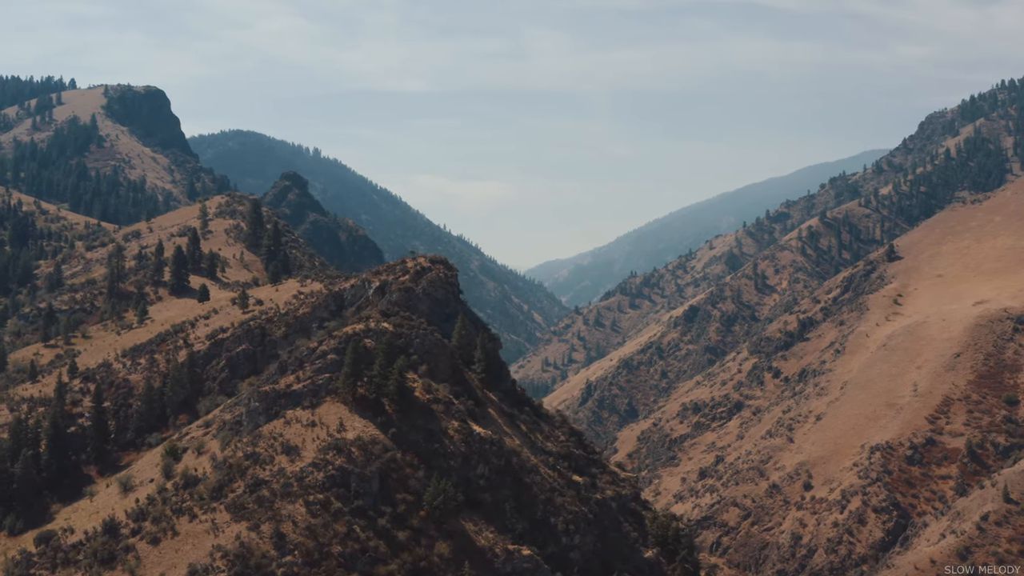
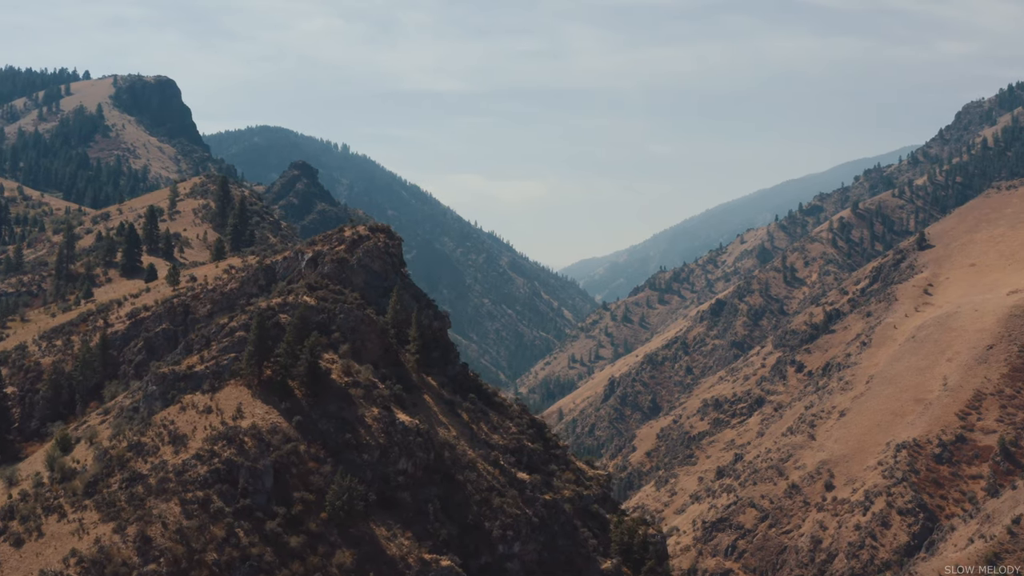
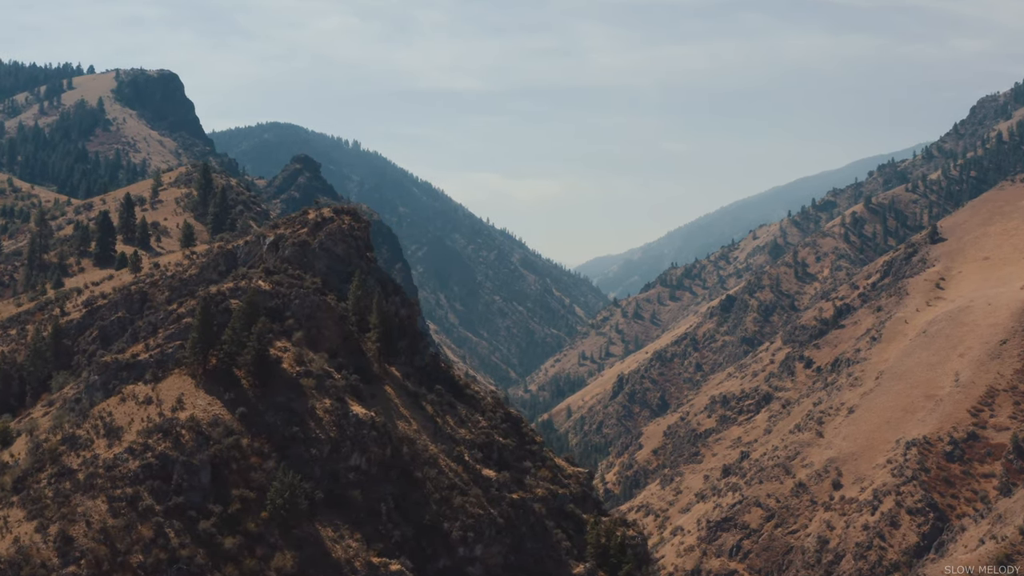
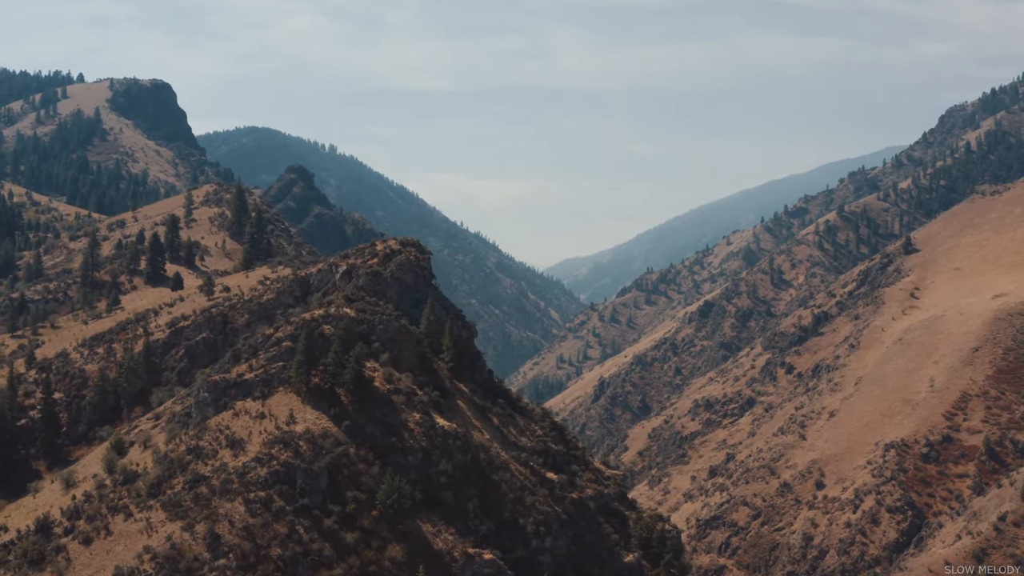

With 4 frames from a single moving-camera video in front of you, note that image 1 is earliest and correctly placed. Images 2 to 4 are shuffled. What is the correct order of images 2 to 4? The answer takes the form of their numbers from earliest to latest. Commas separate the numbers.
4, 2, 3
